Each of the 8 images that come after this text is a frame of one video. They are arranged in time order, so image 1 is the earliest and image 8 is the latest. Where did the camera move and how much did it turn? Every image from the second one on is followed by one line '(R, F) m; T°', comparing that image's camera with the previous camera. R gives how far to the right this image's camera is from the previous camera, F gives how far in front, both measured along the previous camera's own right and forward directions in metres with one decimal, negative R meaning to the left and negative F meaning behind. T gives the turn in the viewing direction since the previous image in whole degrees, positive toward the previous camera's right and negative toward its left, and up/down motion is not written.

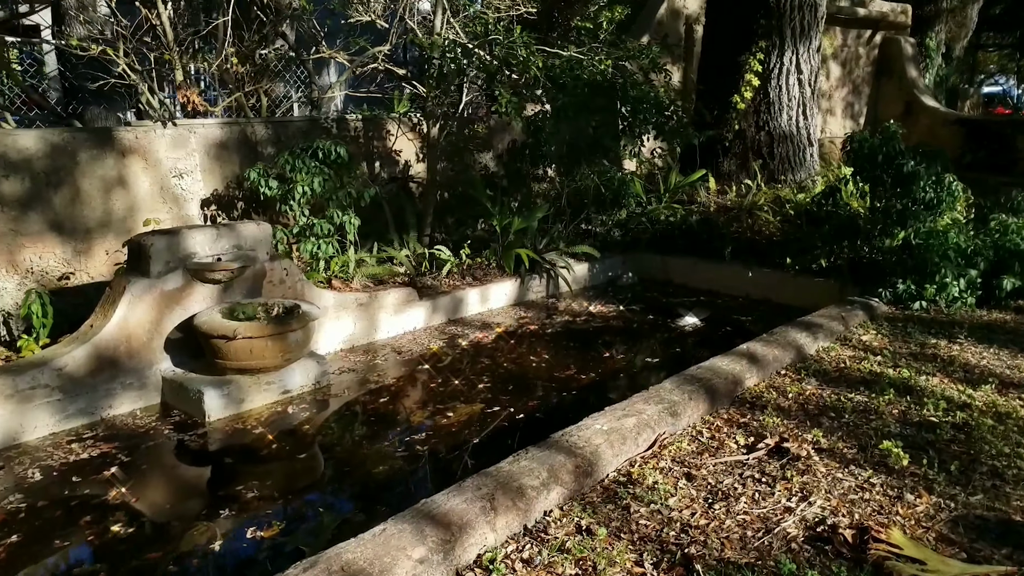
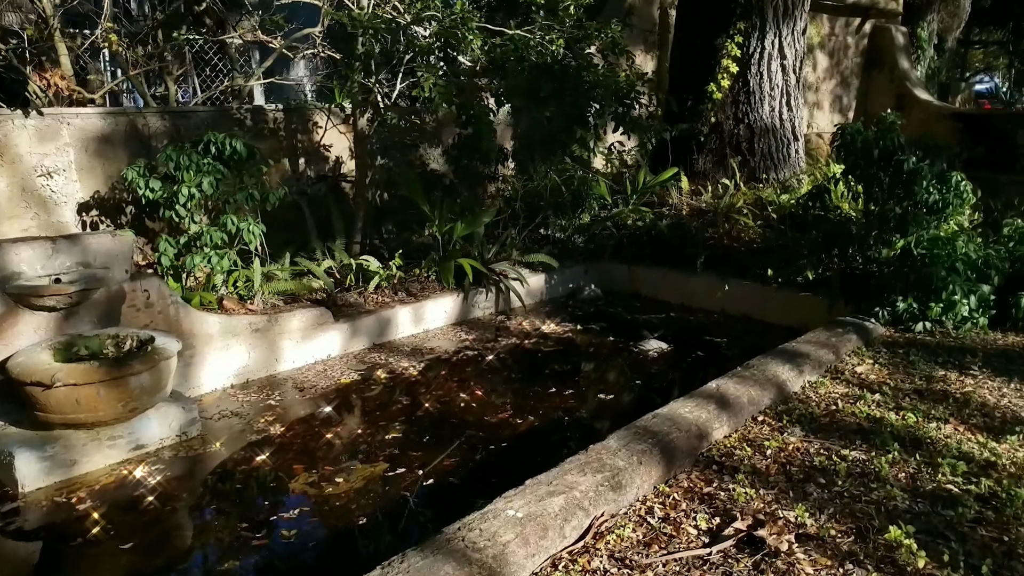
(+0.4, +0.9) m; +1°
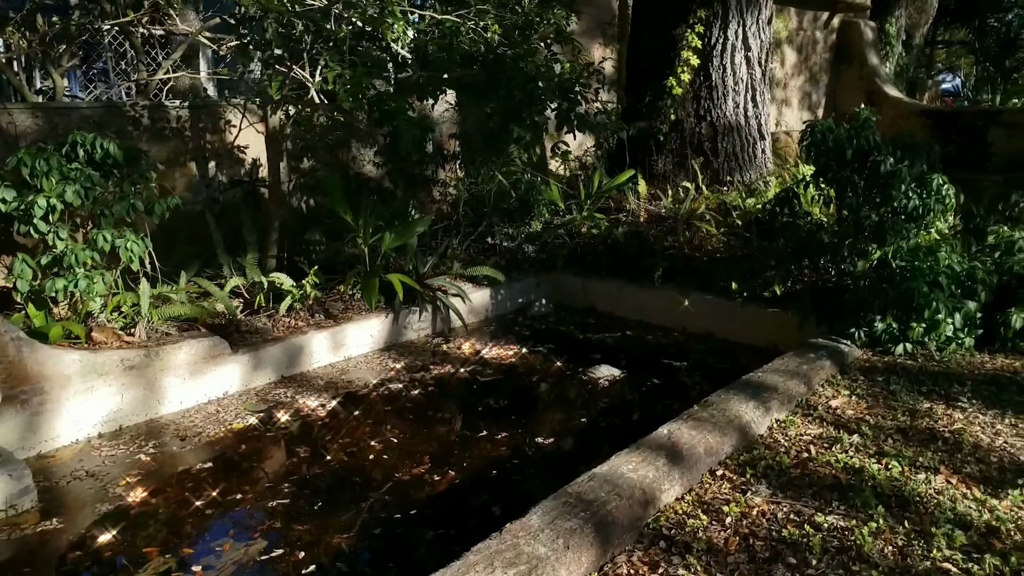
(+0.3, +0.6) m; +2°
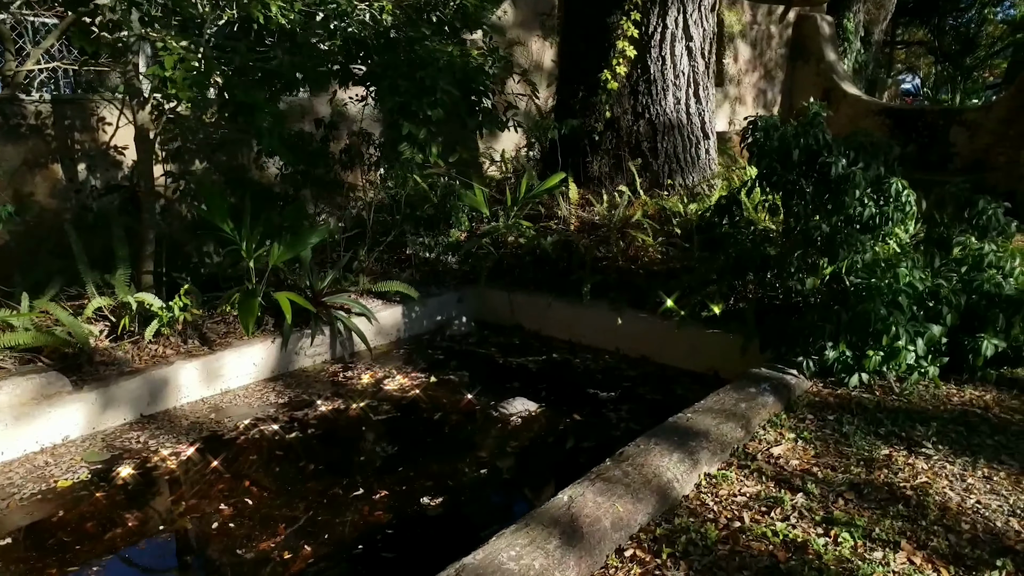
(+0.4, +0.6) m; +2°
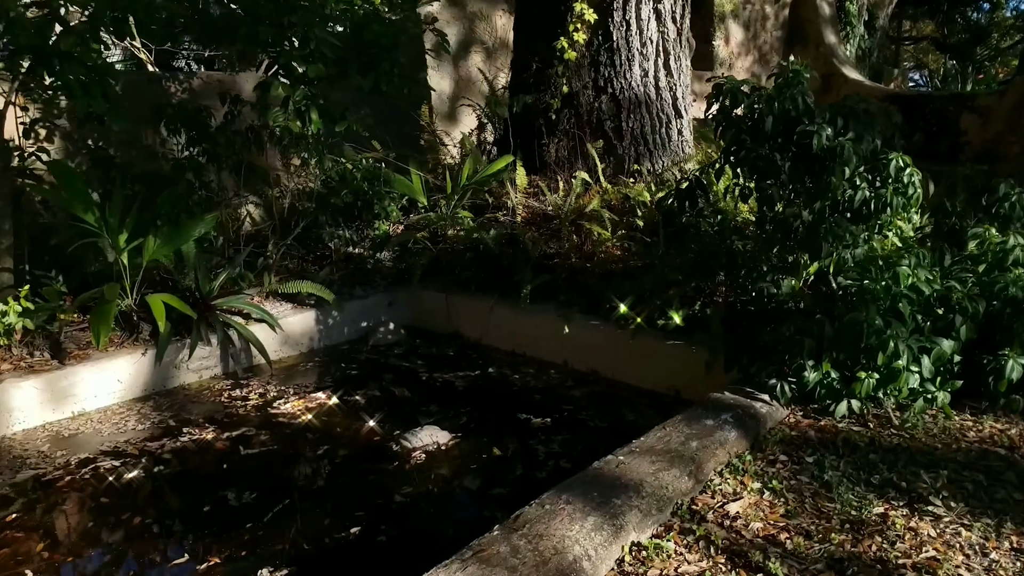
(+0.4, +0.8) m; 0°
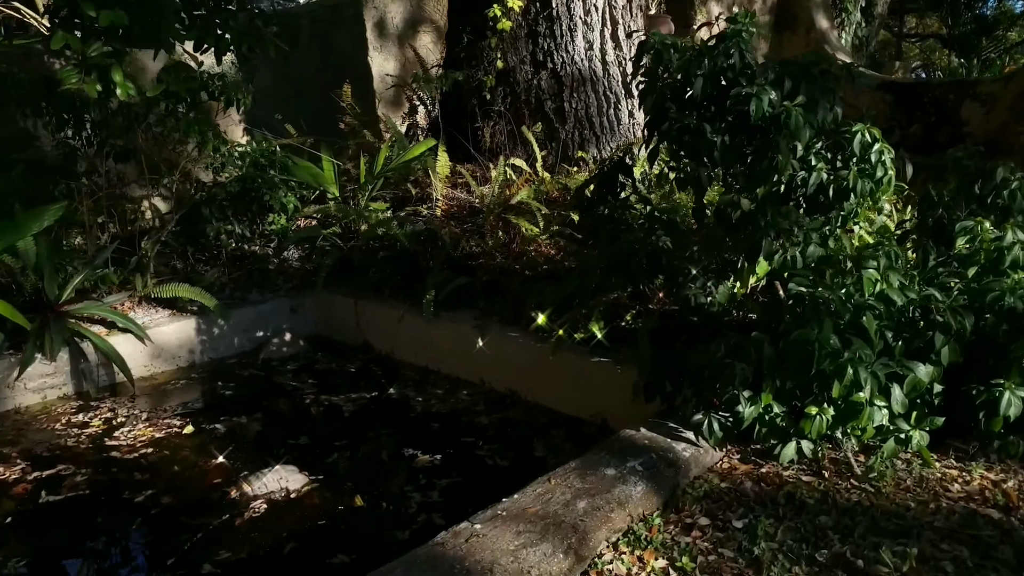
(+0.4, +0.7) m; 0°
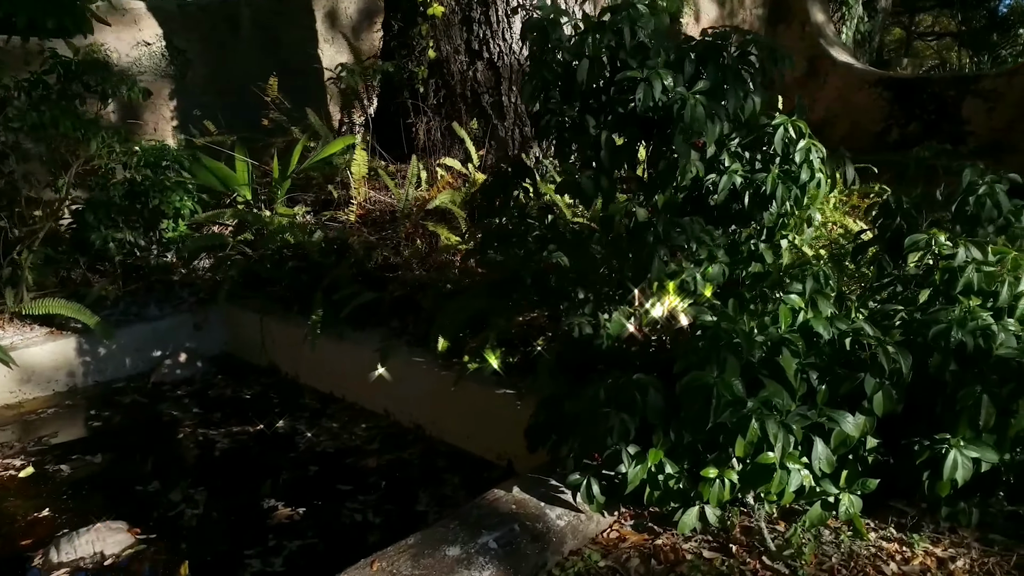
(+0.4, +0.4) m; -1°
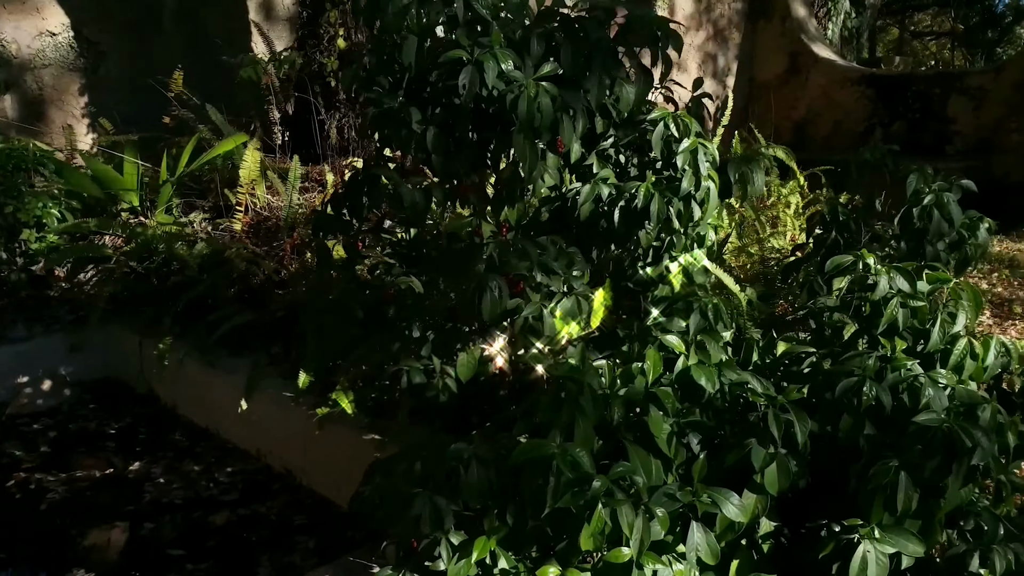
(+0.4, +0.4) m; 0°
